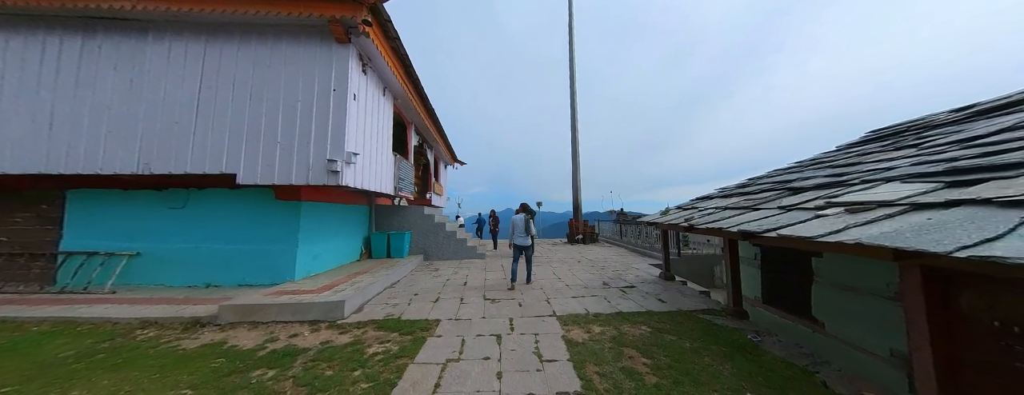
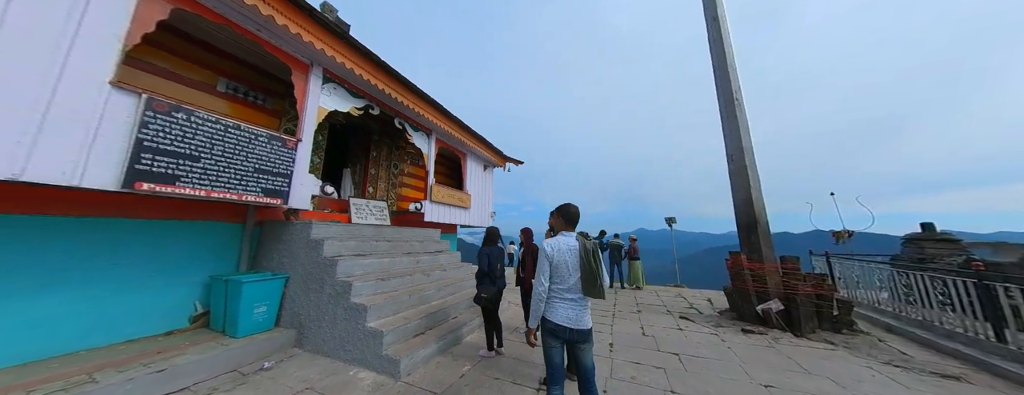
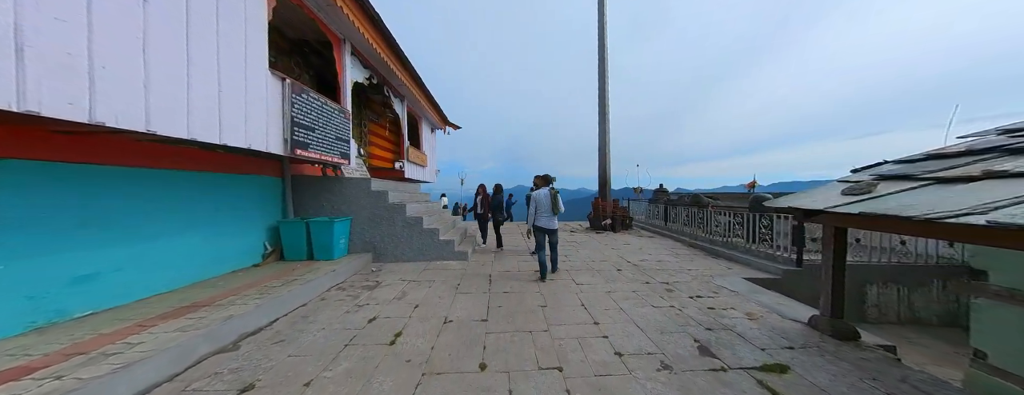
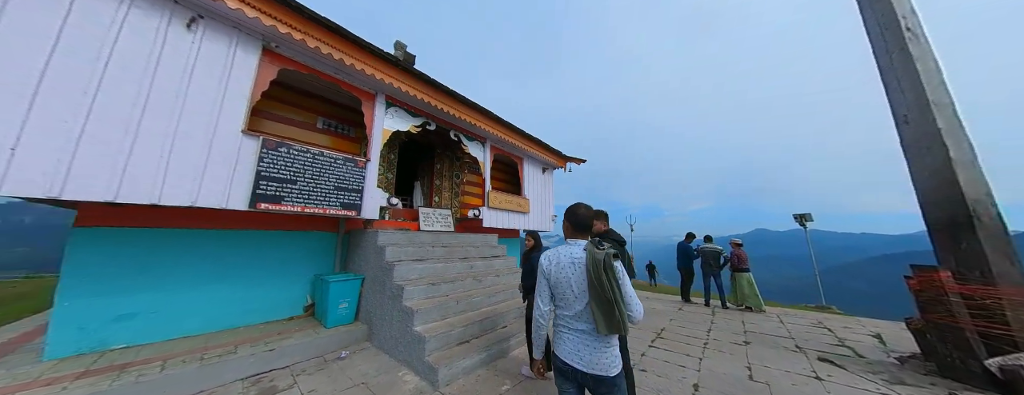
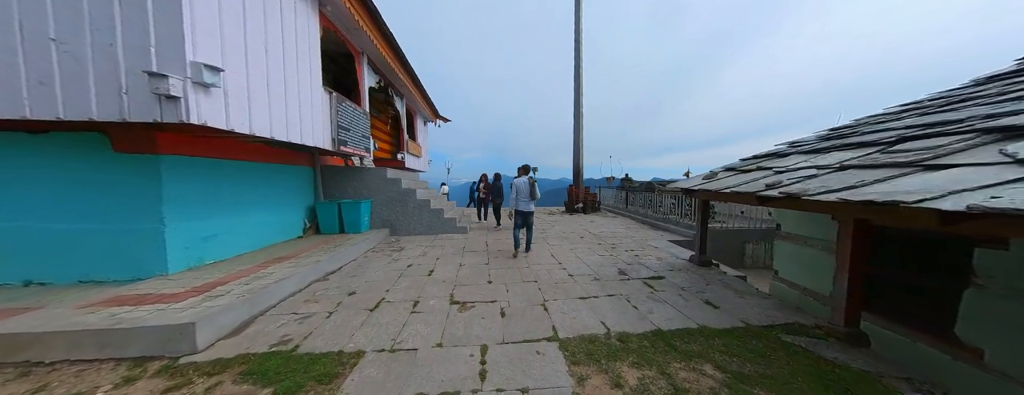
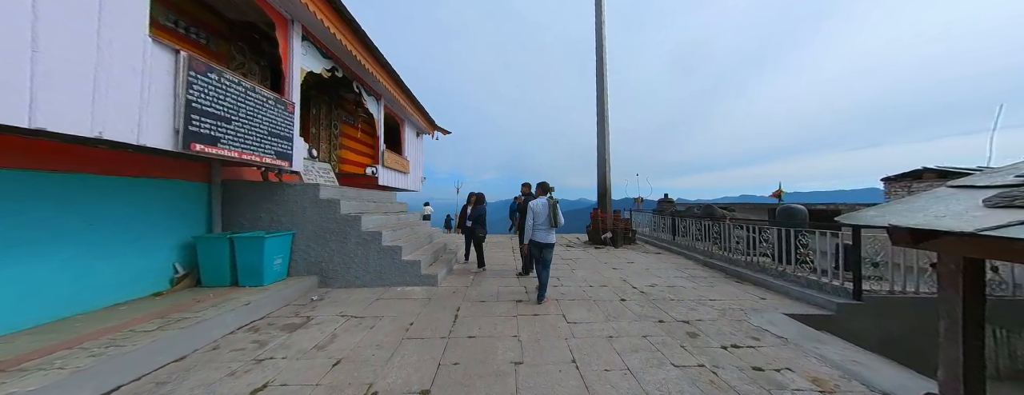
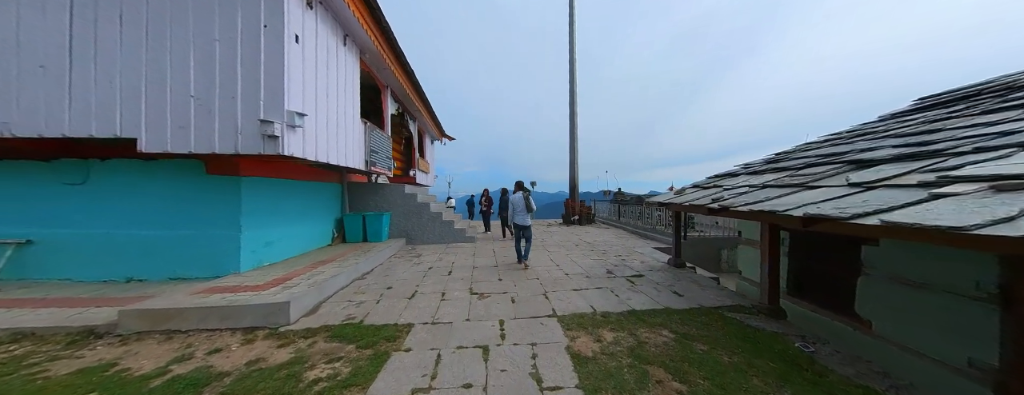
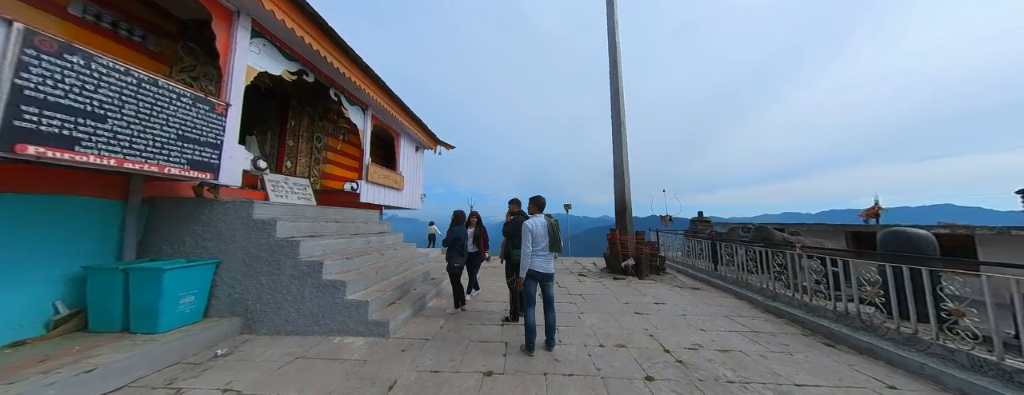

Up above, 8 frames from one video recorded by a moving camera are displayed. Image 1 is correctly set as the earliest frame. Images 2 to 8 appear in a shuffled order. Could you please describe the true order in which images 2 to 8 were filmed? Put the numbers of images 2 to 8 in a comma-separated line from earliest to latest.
7, 5, 3, 6, 8, 2, 4
